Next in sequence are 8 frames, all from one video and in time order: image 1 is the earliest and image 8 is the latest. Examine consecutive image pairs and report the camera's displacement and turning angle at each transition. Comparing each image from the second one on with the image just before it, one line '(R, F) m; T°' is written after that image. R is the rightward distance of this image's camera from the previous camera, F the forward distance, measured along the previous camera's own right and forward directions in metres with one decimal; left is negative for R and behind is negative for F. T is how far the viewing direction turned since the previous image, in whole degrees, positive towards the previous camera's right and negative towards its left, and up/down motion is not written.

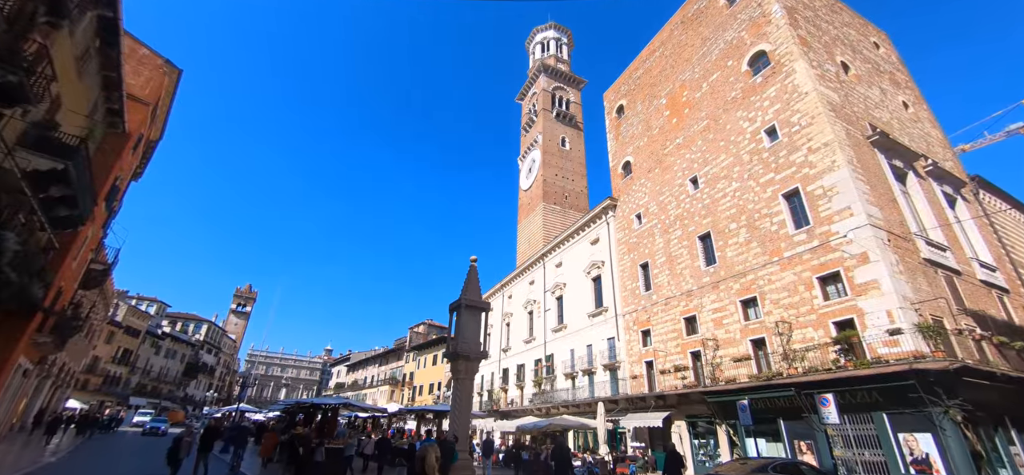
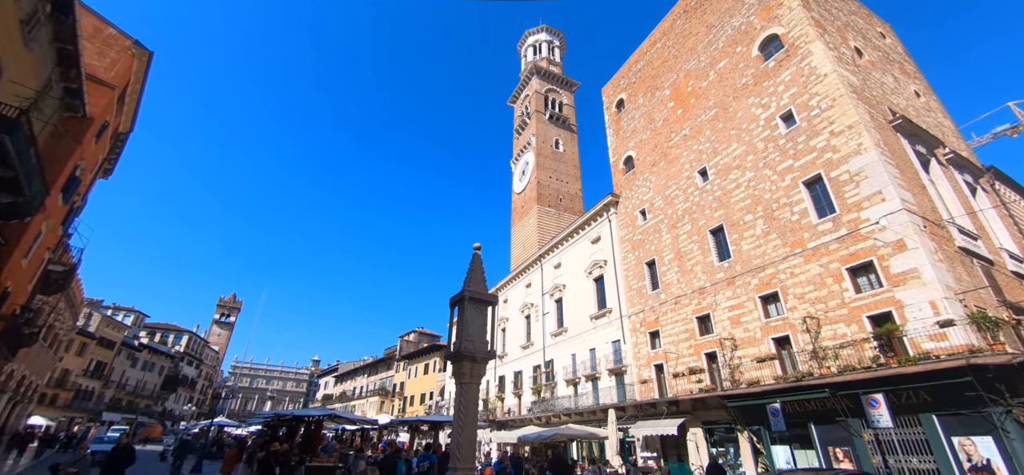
(-0.4, +1.3) m; +1°
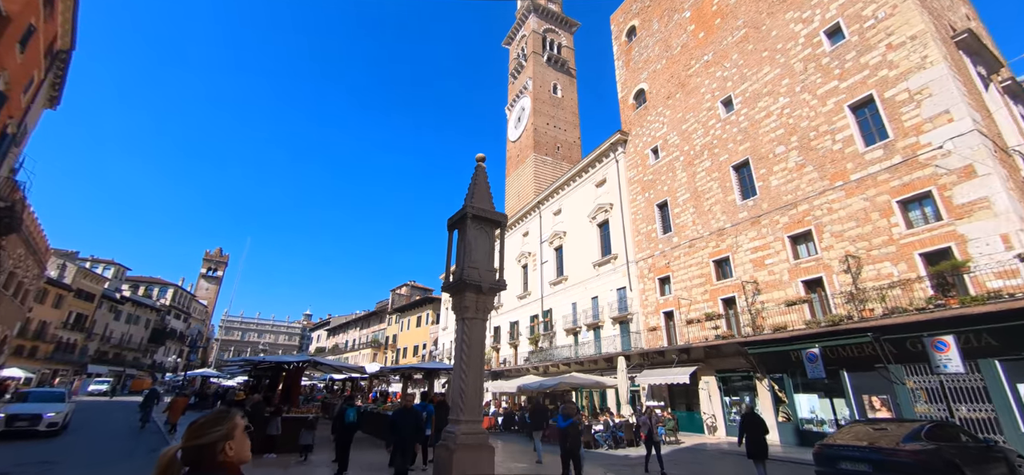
(-0.4, +1.8) m; +1°
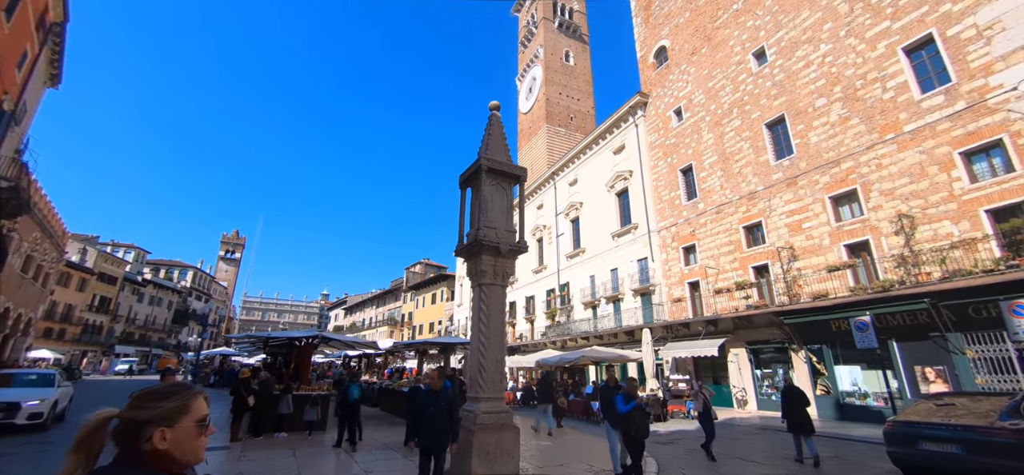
(-0.1, +0.8) m; -2°
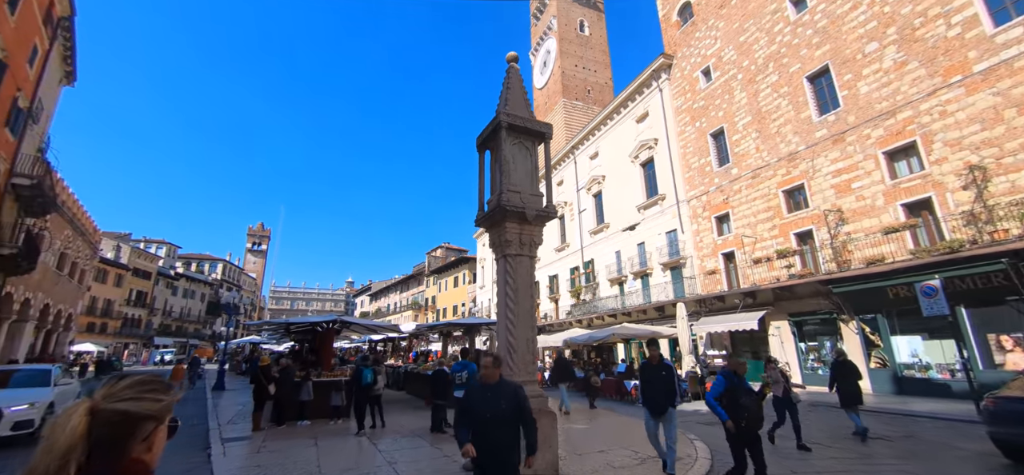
(-0.1, +0.7) m; -3°
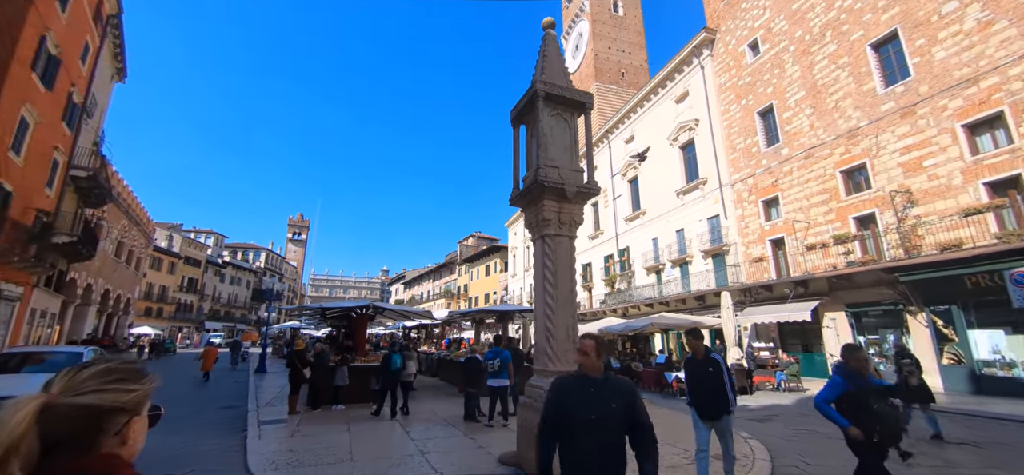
(-0.1, +0.4) m; -4°
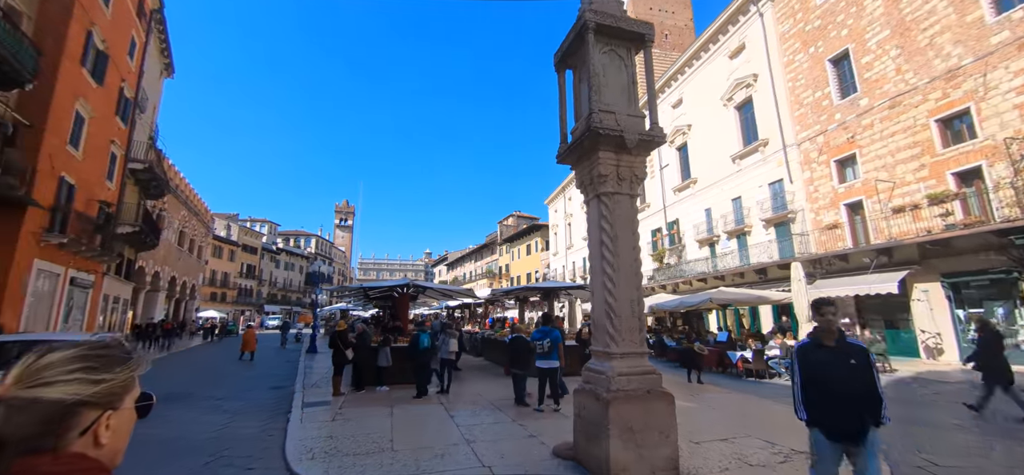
(-0.1, +0.7) m; -5°
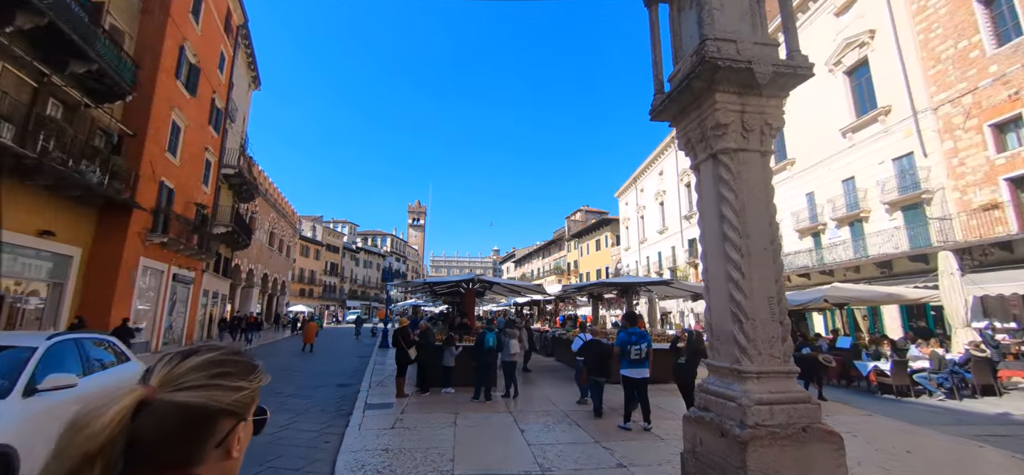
(-0.1, +0.9) m; -9°
